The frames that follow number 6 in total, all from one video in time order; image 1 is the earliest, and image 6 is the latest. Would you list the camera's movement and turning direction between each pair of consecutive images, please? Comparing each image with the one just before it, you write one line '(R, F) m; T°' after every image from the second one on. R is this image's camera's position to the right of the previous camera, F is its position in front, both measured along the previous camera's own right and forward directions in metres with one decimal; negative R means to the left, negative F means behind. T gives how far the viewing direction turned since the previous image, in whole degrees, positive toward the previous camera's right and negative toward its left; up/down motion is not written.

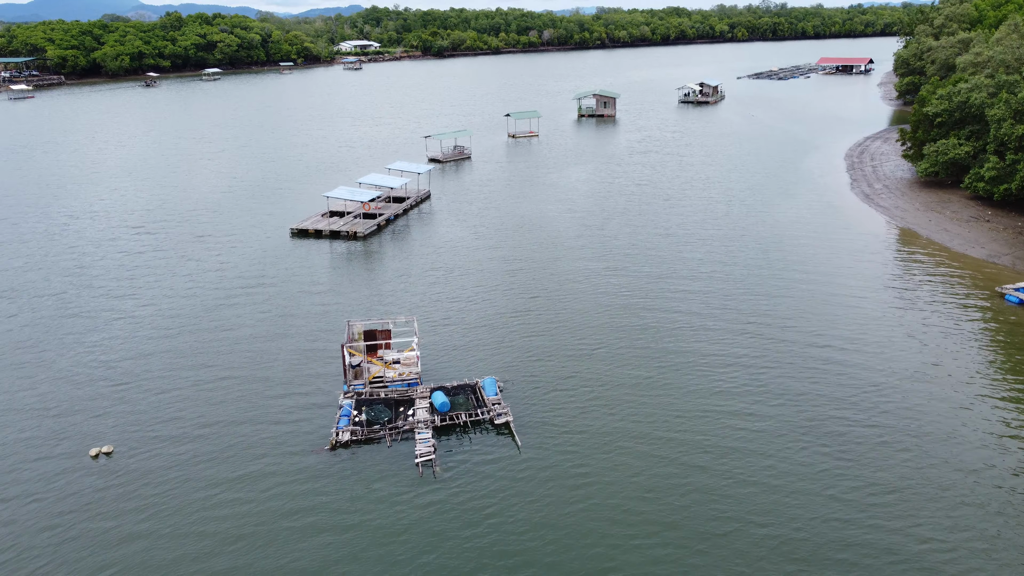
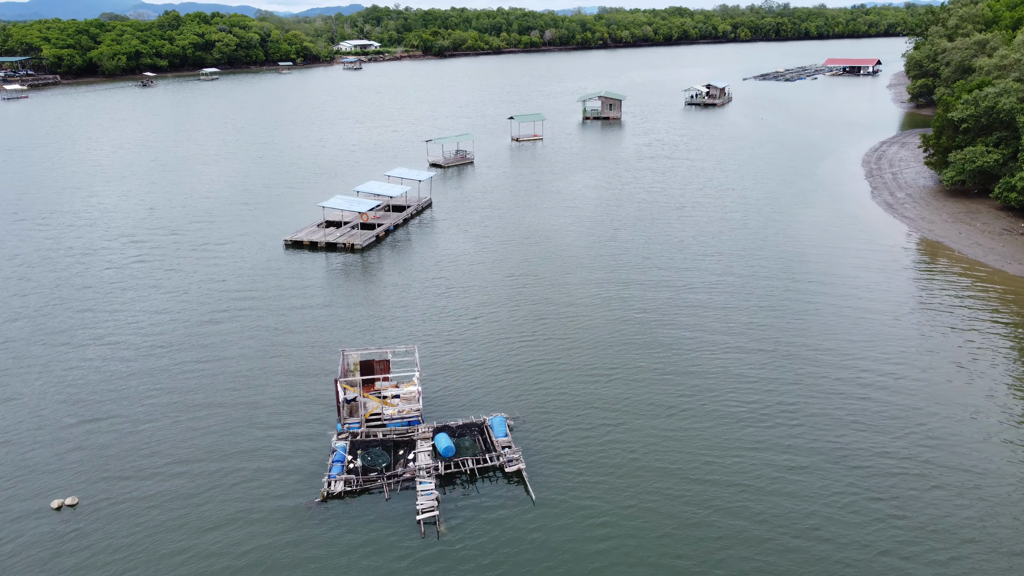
(-0.4, +2.8) m; 0°
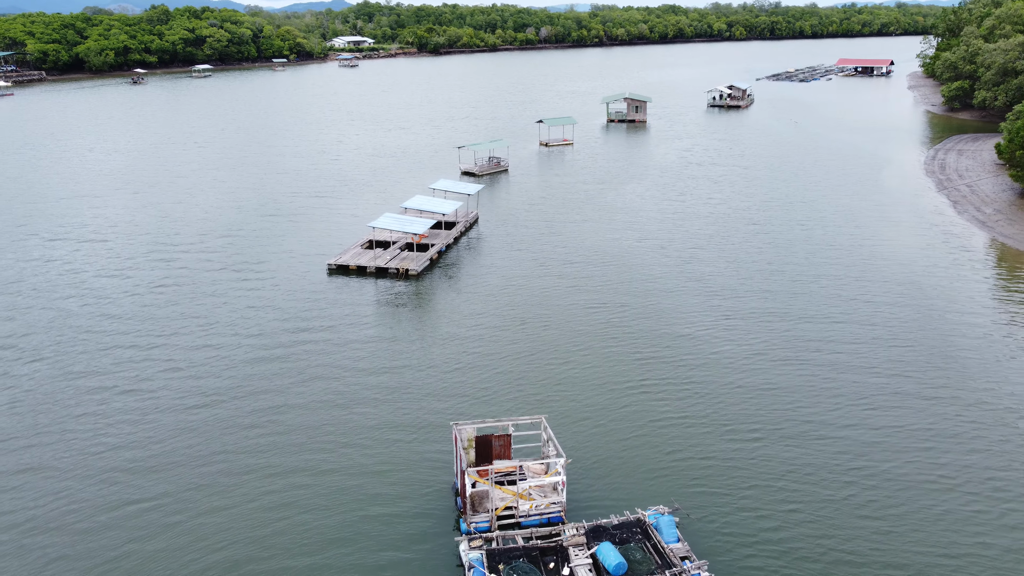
(-4.8, +5.4) m; +1°
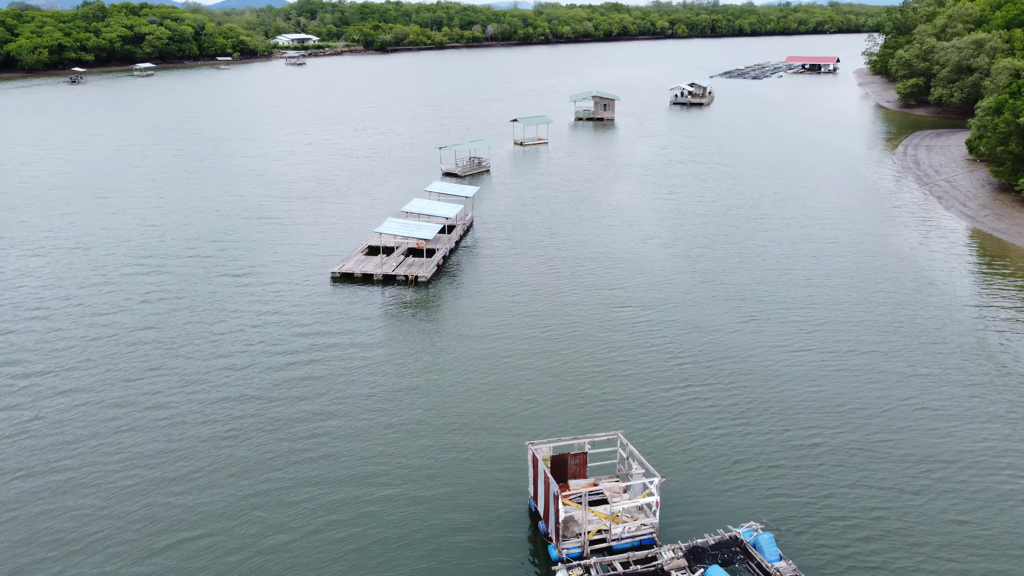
(-3.6, +1.3) m; +4°
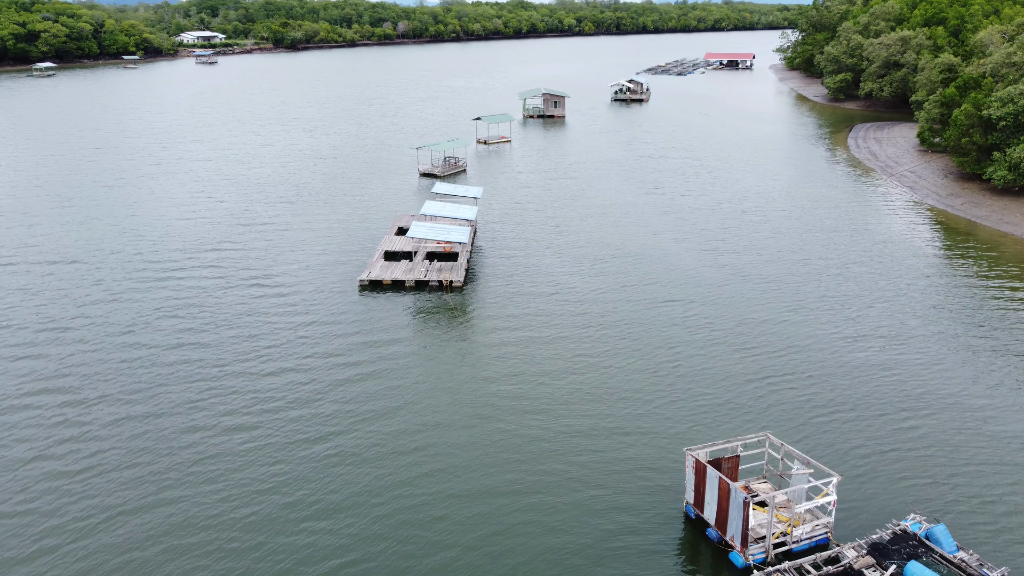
(-6.6, +1.2) m; +7°
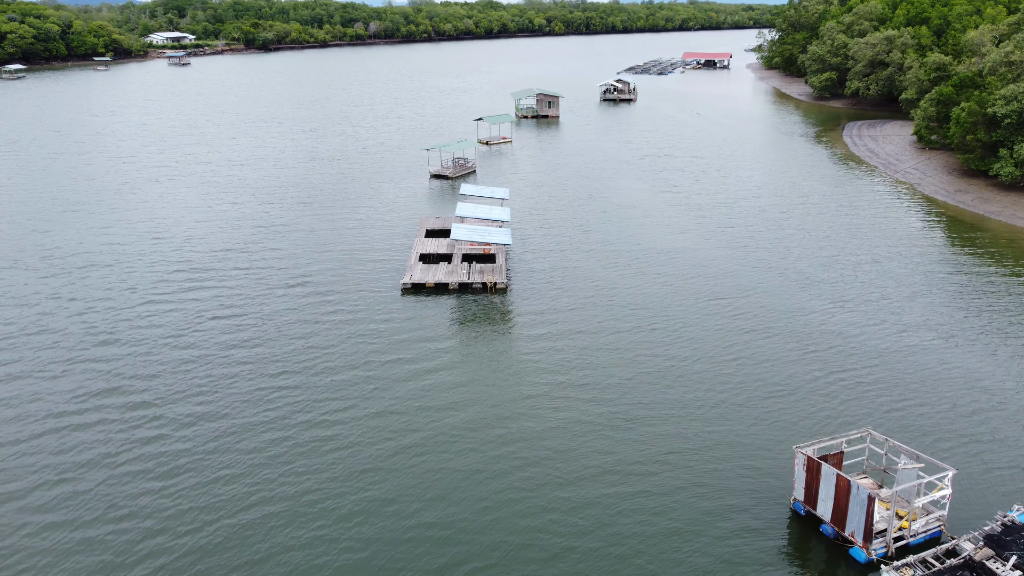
(-3.8, +0.2) m; +2°
